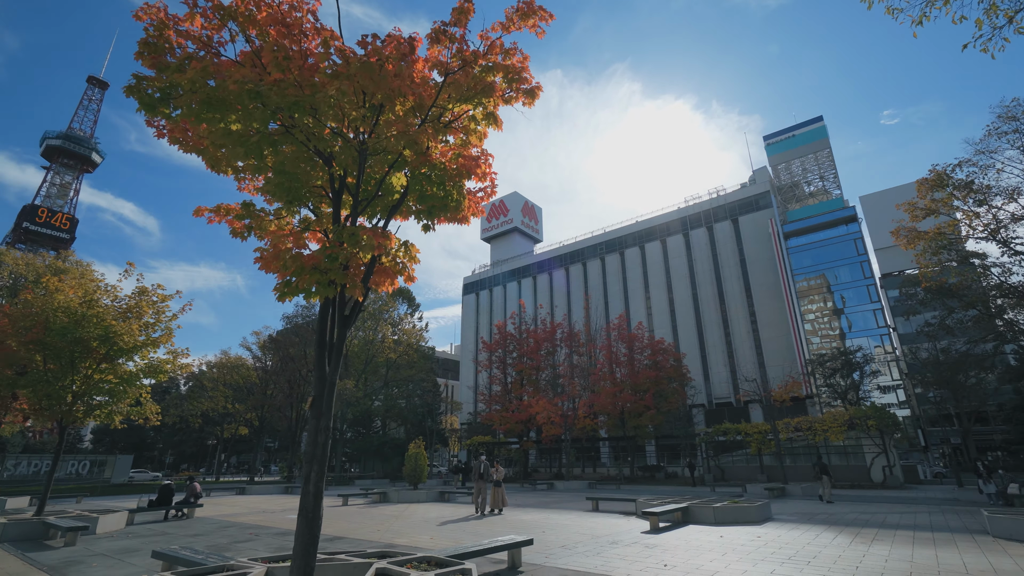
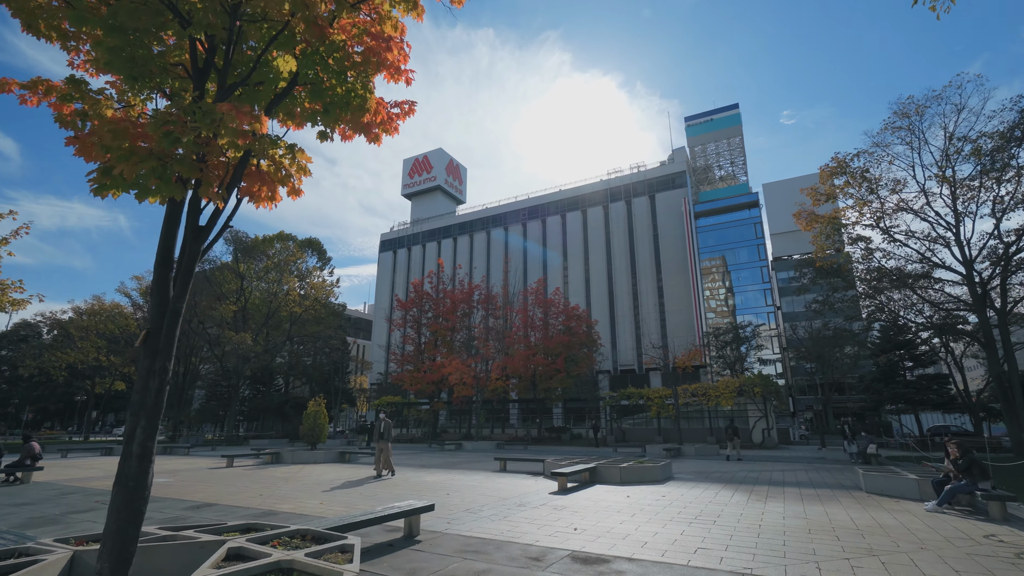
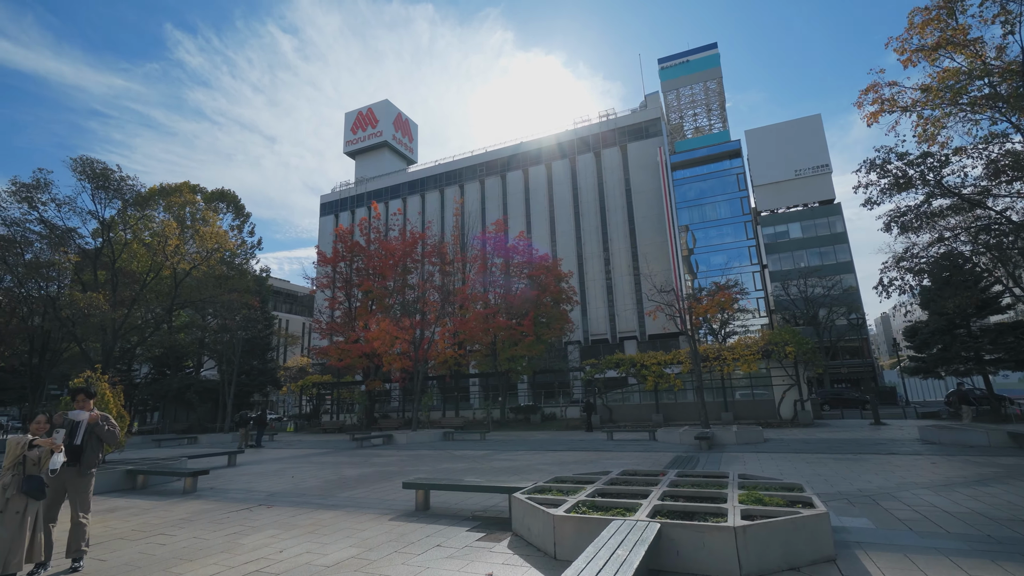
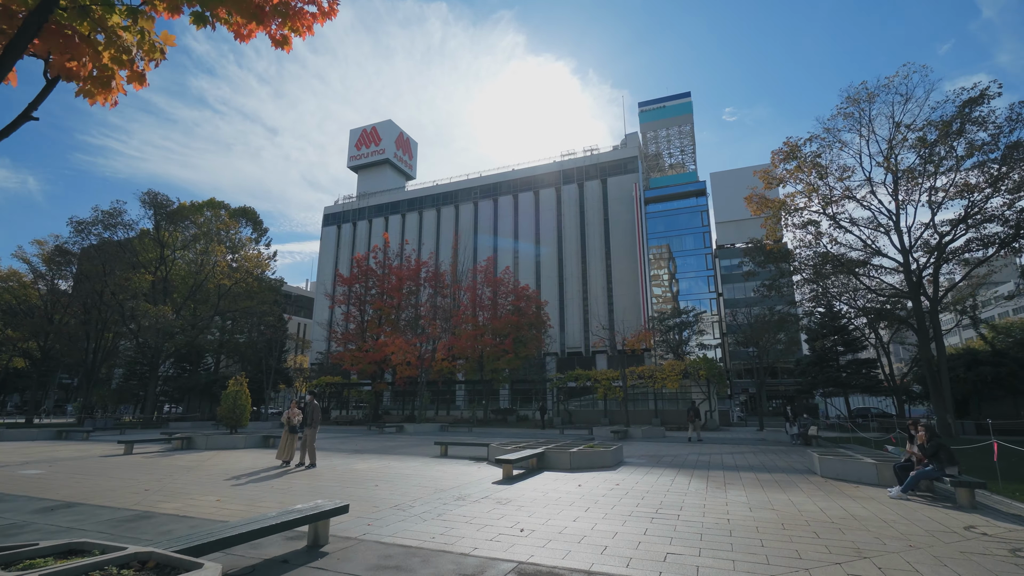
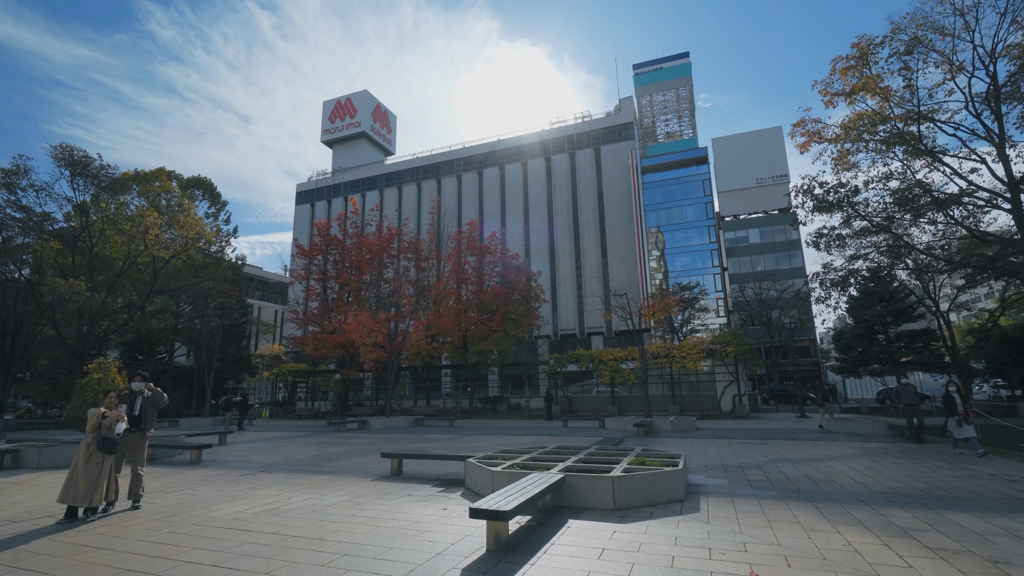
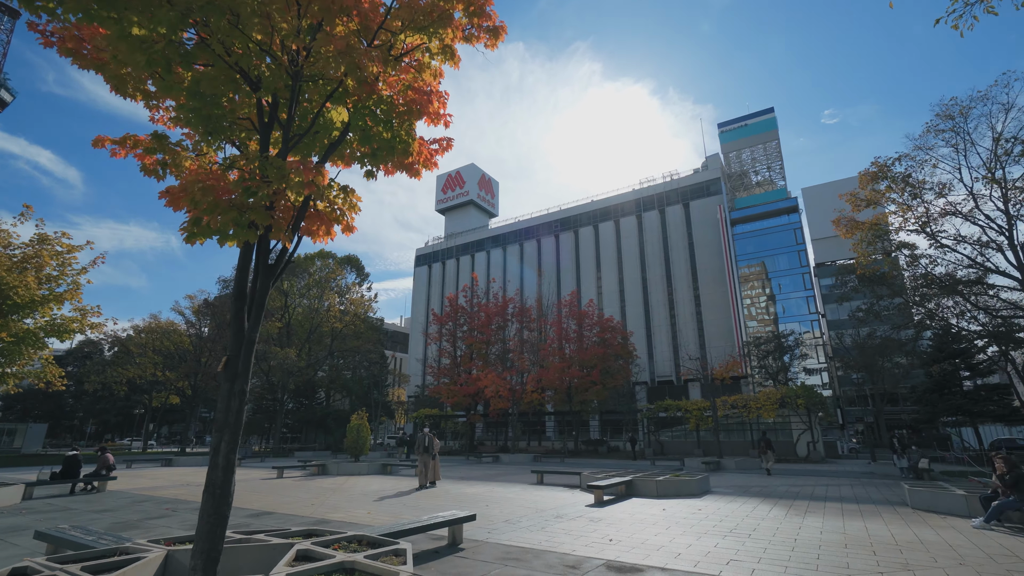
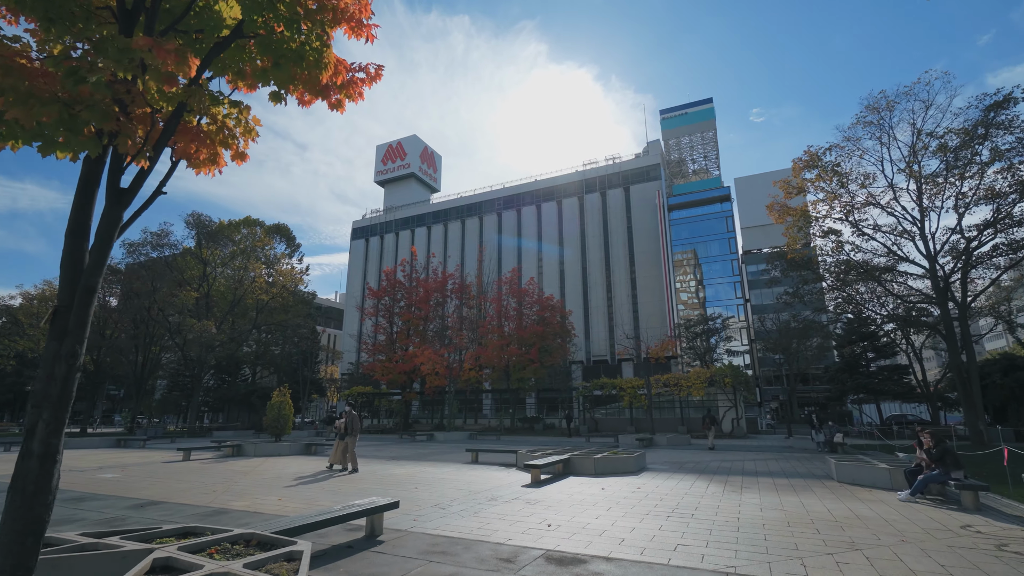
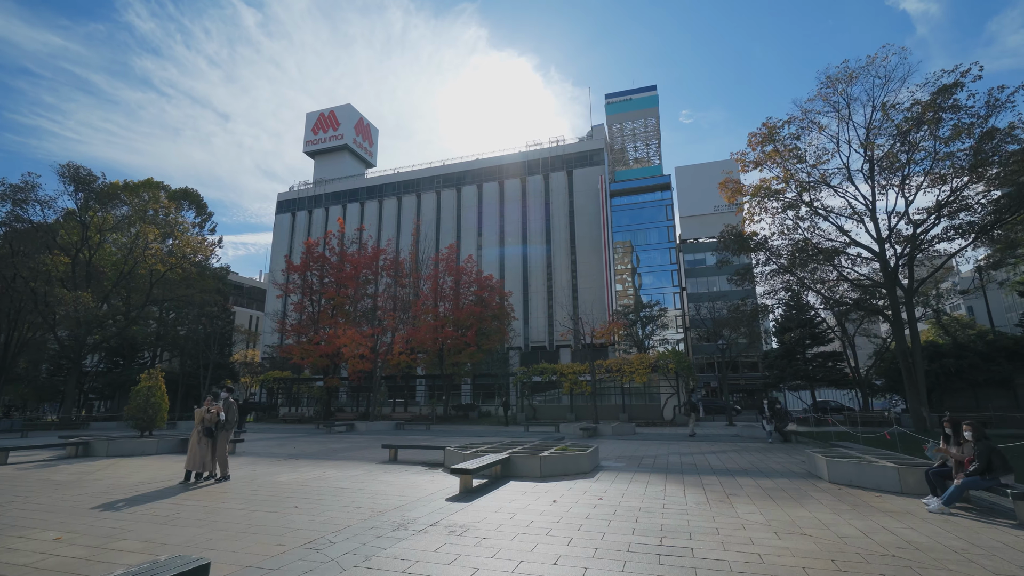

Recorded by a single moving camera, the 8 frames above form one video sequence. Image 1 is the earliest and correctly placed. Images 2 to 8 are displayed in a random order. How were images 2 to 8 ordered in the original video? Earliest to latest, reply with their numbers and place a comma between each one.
6, 2, 7, 4, 8, 5, 3
